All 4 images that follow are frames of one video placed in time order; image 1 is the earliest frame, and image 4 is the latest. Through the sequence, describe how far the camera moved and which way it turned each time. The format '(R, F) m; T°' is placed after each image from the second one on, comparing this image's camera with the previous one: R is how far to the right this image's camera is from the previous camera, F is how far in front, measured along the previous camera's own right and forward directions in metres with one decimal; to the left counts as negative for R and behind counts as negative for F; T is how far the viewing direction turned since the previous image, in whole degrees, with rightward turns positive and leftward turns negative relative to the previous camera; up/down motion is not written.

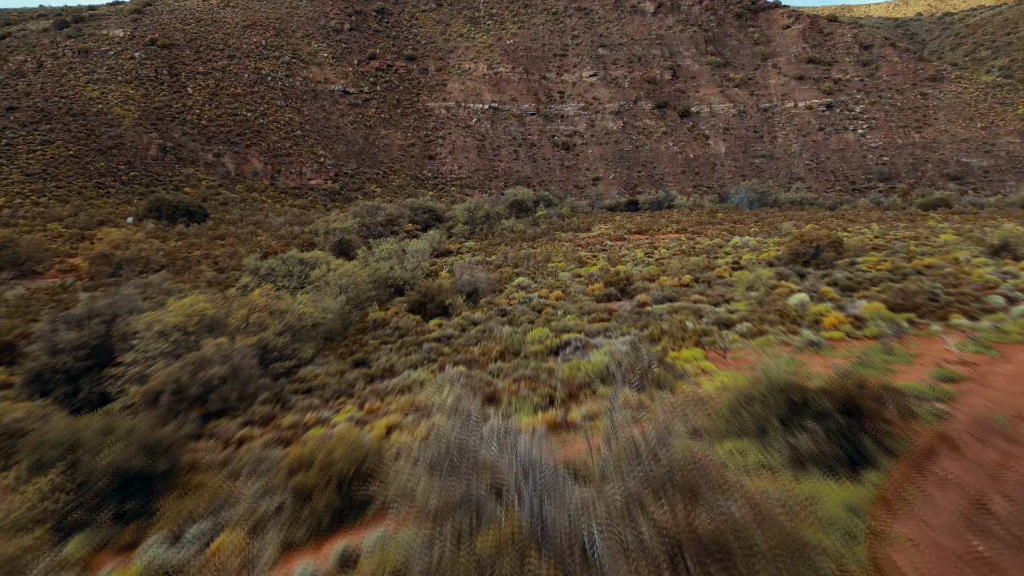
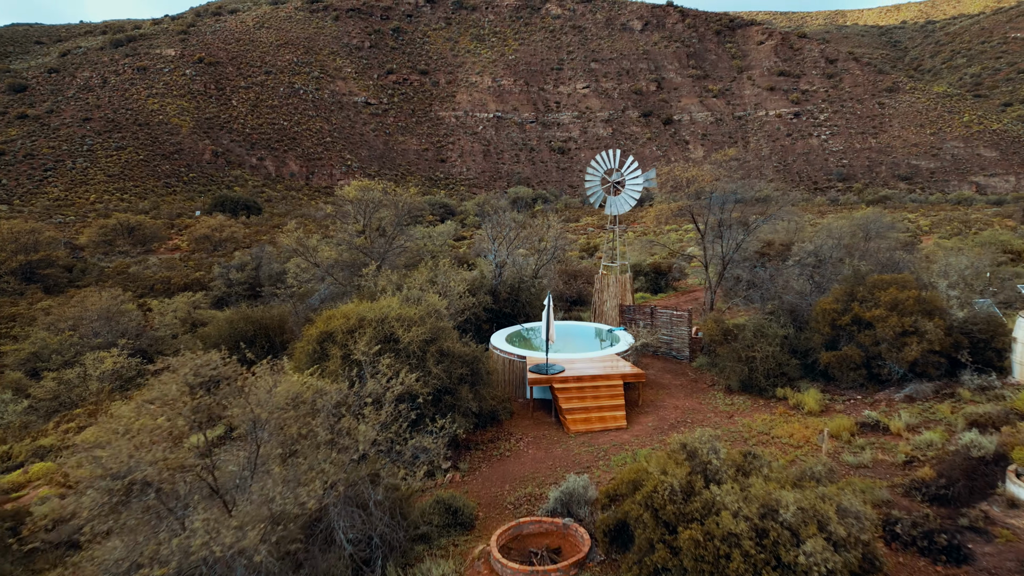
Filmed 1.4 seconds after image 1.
(0.0, -6.4) m; 0°
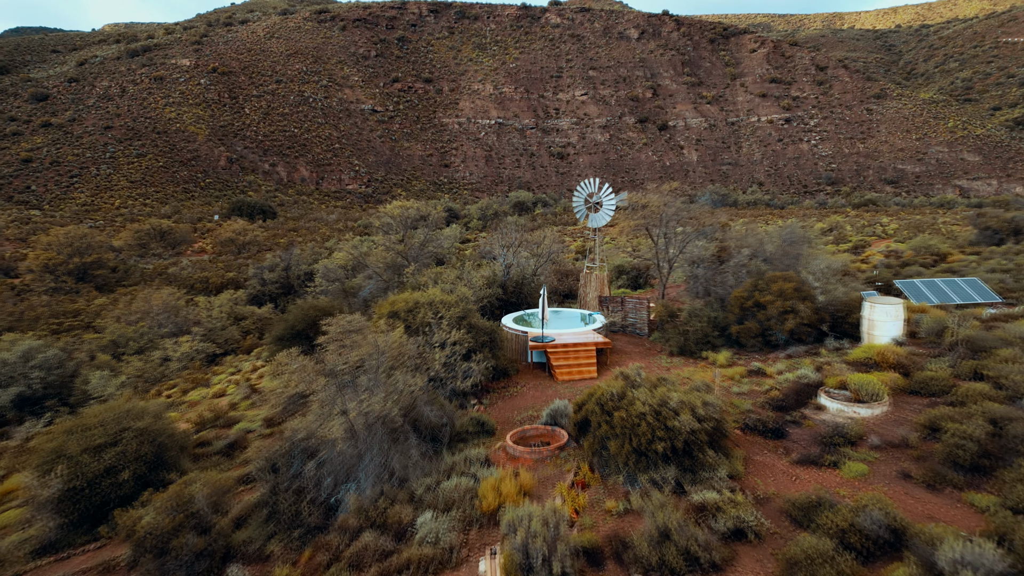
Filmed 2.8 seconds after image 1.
(0.0, -2.1) m; 0°
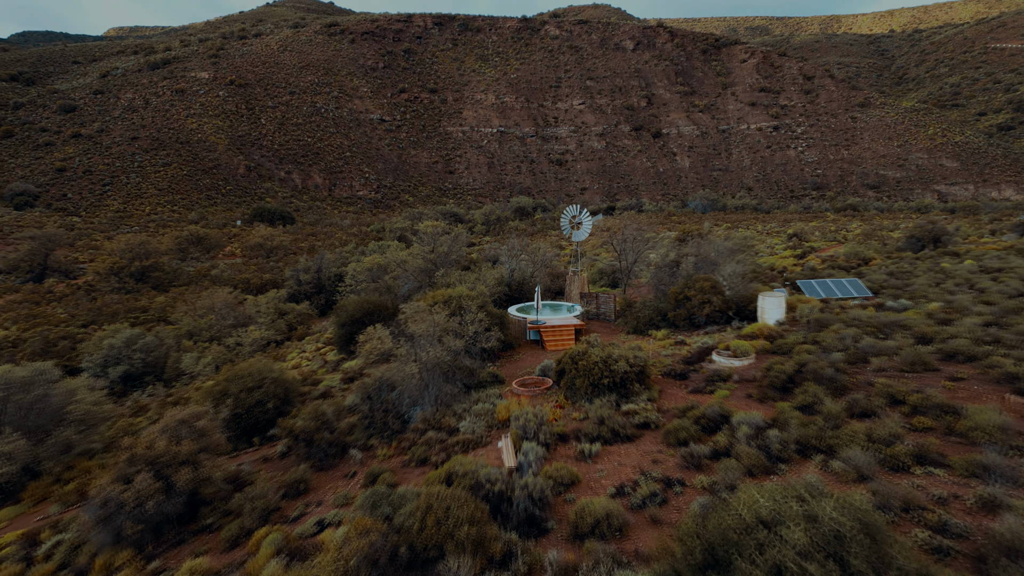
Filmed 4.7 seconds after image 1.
(0.0, -3.1) m; 0°
